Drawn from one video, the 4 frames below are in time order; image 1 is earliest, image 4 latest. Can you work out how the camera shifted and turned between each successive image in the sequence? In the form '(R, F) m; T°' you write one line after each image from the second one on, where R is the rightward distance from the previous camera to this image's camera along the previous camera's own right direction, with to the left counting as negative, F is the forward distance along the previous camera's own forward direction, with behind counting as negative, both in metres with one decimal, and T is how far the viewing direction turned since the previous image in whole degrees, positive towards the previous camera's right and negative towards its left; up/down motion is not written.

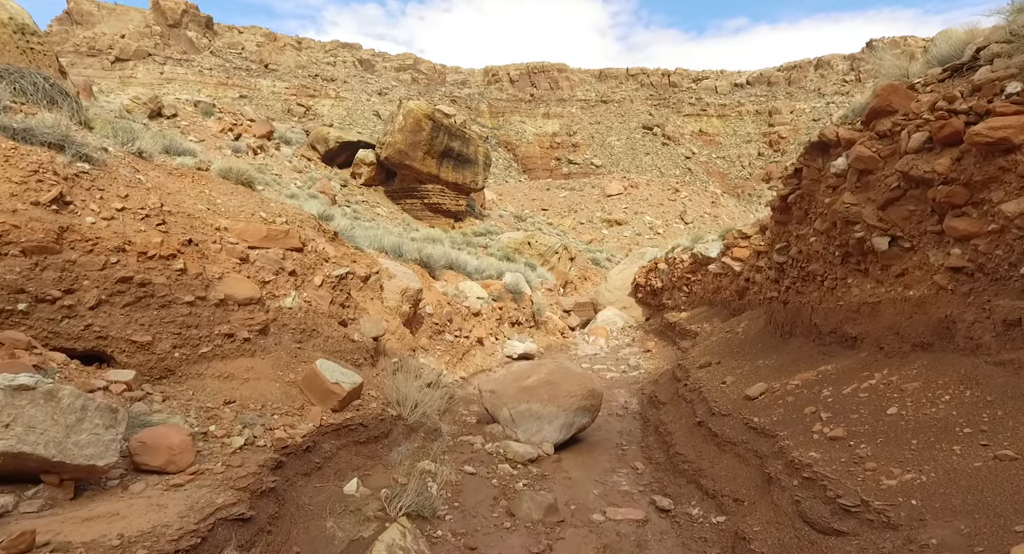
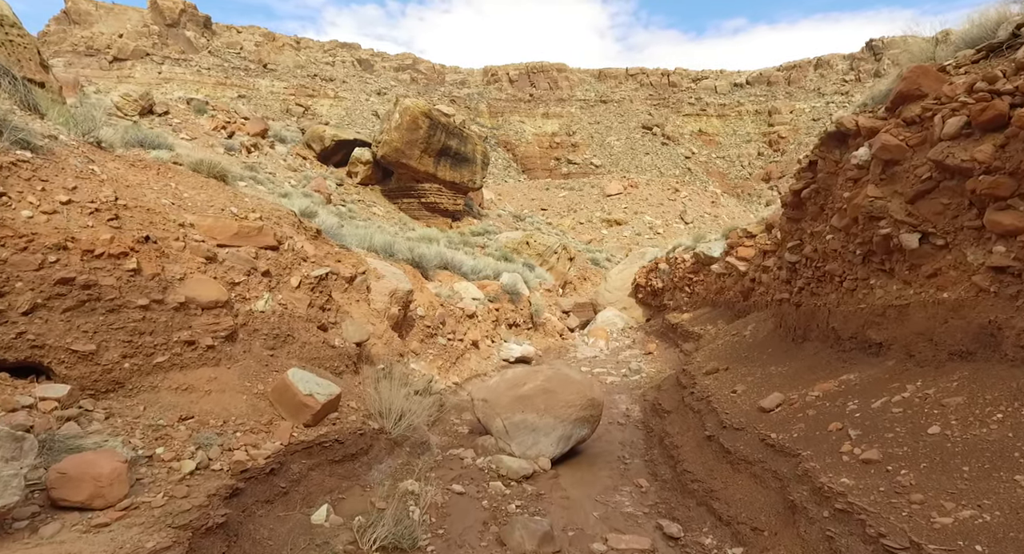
(+0.1, +0.4) m; 0°
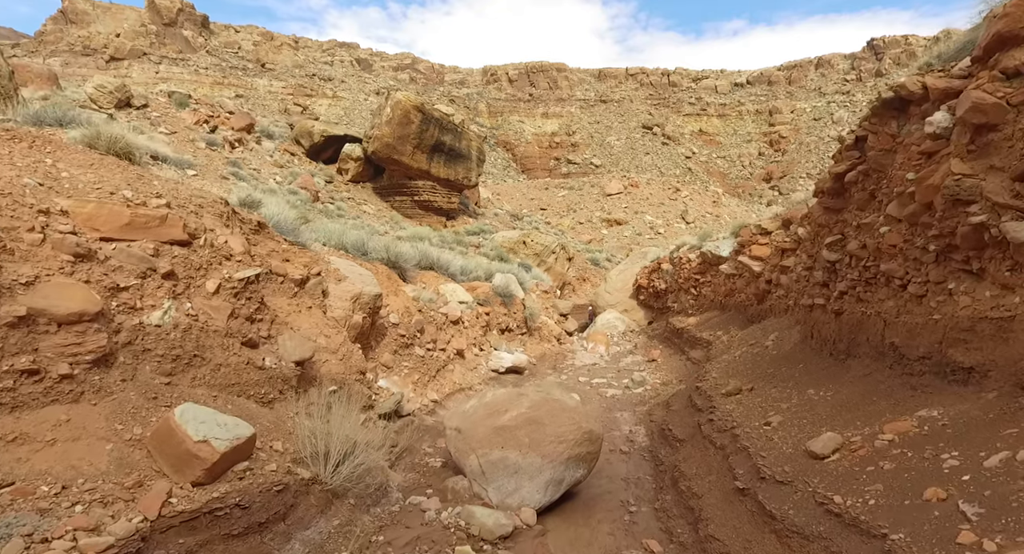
(+0.2, +1.1) m; 0°
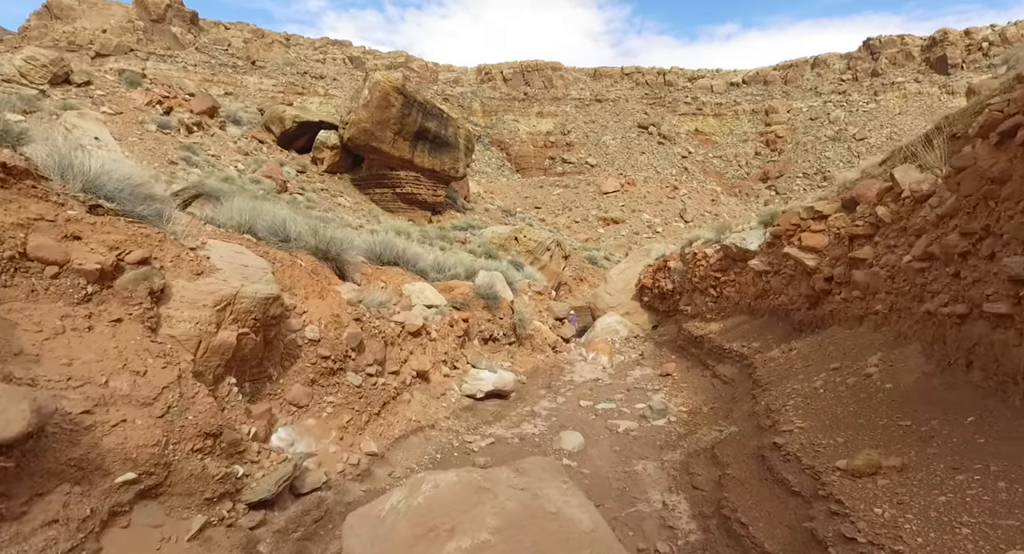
(+0.2, +2.4) m; 0°
